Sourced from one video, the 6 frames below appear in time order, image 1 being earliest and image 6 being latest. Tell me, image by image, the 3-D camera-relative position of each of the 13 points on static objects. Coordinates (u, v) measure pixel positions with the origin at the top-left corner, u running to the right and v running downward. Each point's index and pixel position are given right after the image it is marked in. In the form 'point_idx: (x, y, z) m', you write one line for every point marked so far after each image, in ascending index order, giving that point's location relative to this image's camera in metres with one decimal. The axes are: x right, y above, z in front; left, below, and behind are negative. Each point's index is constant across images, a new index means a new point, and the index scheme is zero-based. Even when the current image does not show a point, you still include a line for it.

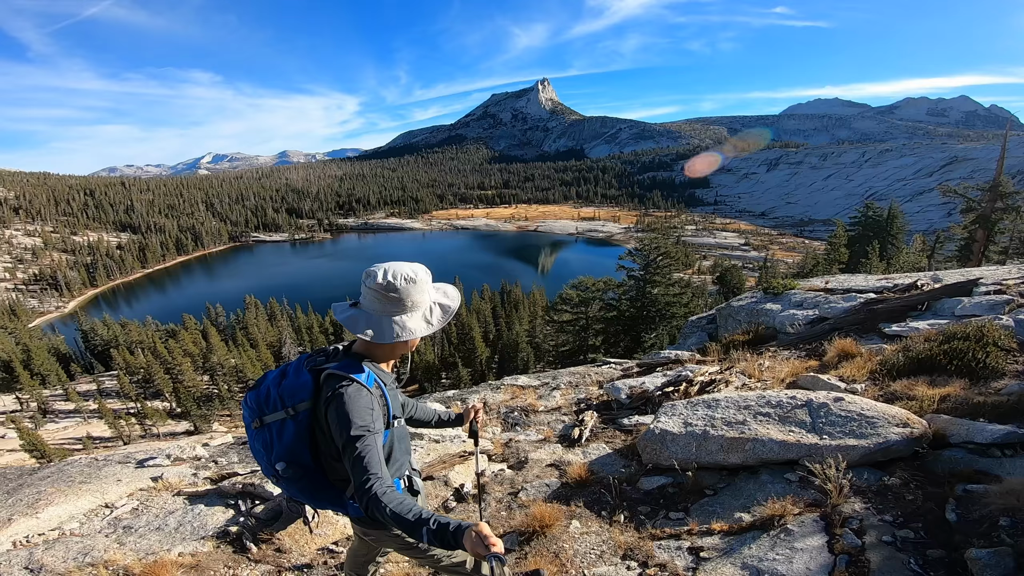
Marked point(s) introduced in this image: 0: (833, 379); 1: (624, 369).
0: (+3.8, -1.1, +5.3) m
1: (+2.1, -1.5, +8.2) m
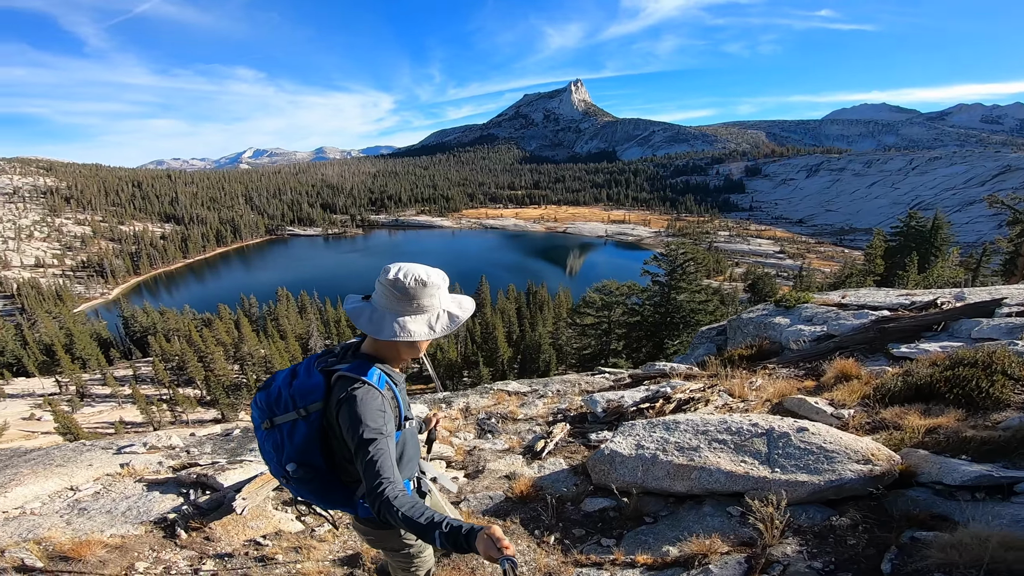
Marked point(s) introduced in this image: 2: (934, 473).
0: (+3.5, -1.3, +5.0) m
1: (+1.9, -1.6, +8.0) m
2: (+2.7, -1.2, +2.8) m
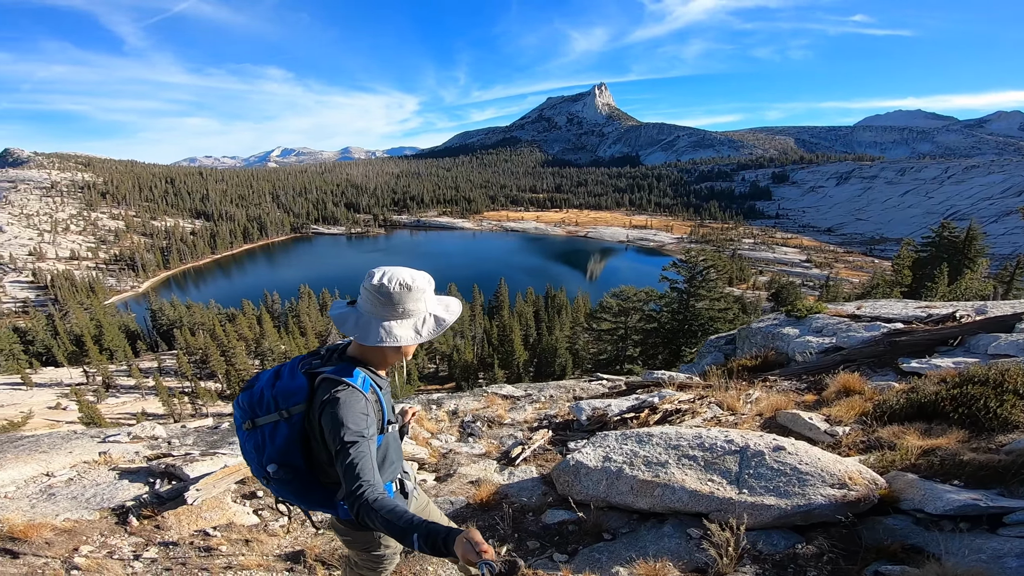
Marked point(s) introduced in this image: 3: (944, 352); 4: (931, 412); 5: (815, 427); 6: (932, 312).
0: (+3.2, -1.4, +4.7) m
1: (+1.8, -1.7, +7.8) m
2: (+2.4, -1.2, +2.6) m
3: (+6.7, -1.0, +6.8) m
4: (+4.3, -1.3, +4.5) m
5: (+3.1, -1.4, +4.5) m
6: (+8.6, -0.5, +9.0) m
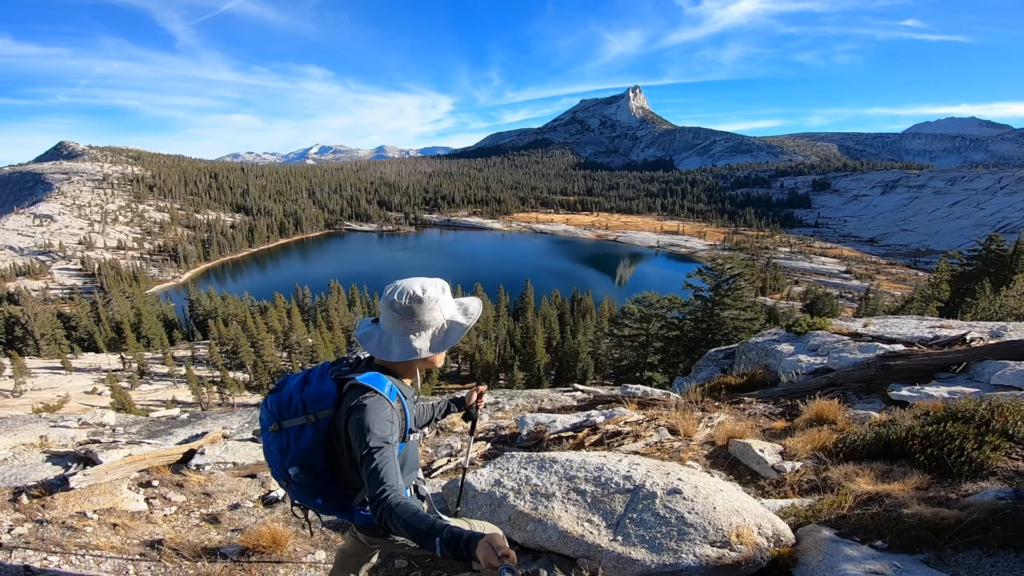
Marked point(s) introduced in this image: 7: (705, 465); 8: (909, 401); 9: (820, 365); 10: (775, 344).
0: (+2.5, -1.6, +4.3) m
1: (+1.1, -1.8, +7.4) m
2: (+1.5, -1.4, +2.2) m
3: (+6.1, -1.3, +6.2) m
4: (+3.5, -1.5, +4.0) m
5: (+2.3, -1.6, +4.1) m
6: (+8.1, -0.9, +8.3) m
7: (+2.1, -1.9, +4.9) m
8: (+4.9, -1.4, +5.4) m
9: (+5.2, -1.3, +7.5) m
10: (+5.8, -1.2, +9.7) m
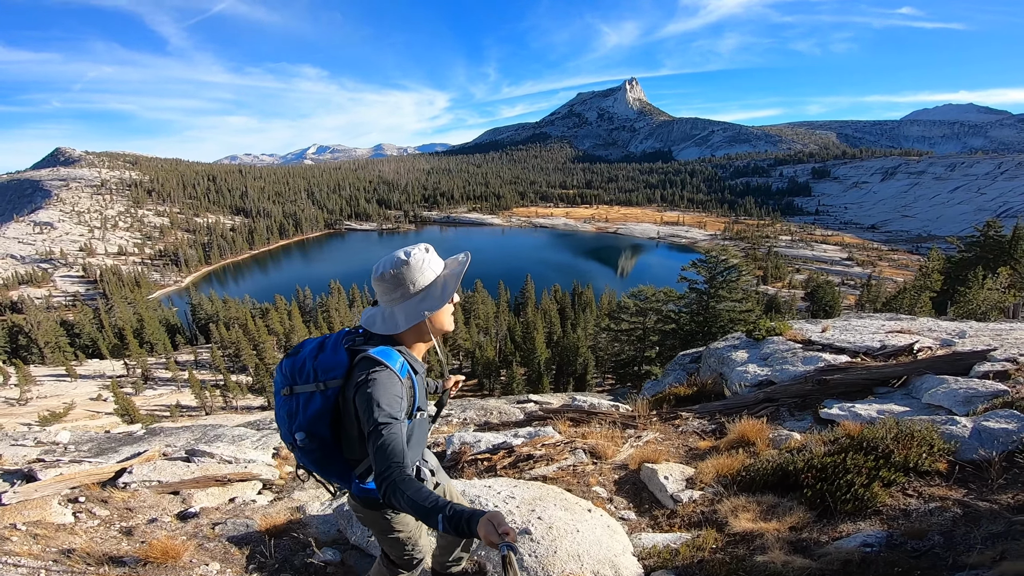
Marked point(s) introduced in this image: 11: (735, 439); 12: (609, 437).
0: (+1.5, -1.8, +4.2) m
1: (+0.2, -2.1, +7.3) m
2: (+0.5, -1.7, +2.1) m
3: (+5.1, -1.5, +6.1) m
4: (+2.5, -1.7, +3.9) m
5: (+1.4, -1.9, +4.0) m
6: (+7.1, -1.0, +8.2) m
7: (+1.1, -2.1, +4.8) m
8: (+3.9, -1.6, +5.3) m
9: (+4.3, -1.5, +7.4) m
10: (+4.8, -1.4, +9.6) m
11: (+2.6, -1.8, +5.2) m
12: (+1.4, -1.9, +5.7) m
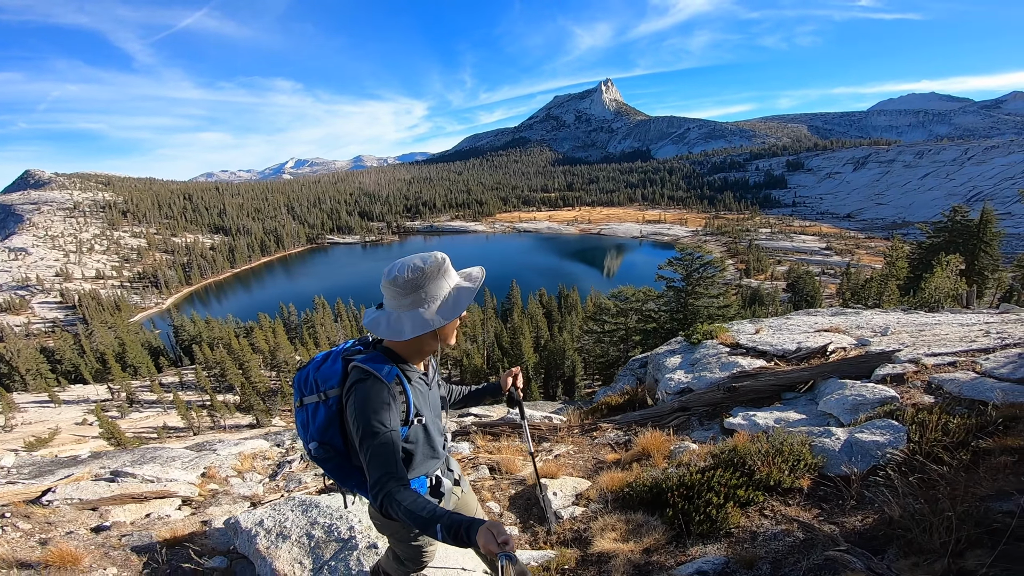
0: (+0.3, -2.0, +4.0) m
1: (-1.1, -2.4, +7.1) m
2: (-0.6, -1.9, +1.9) m
3: (+3.8, -1.6, +6.1) m
4: (+1.3, -1.9, +3.8) m
5: (+0.2, -2.1, +3.8) m
6: (+5.7, -1.0, +8.2) m
7: (-0.1, -2.4, +4.7) m
8: (+2.6, -1.7, +5.3) m
9: (+2.9, -1.6, +7.3) m
10: (+3.4, -1.5, +9.6) m
11: (+1.4, -2.0, +5.1) m
12: (+0.1, -2.1, +5.6) m
